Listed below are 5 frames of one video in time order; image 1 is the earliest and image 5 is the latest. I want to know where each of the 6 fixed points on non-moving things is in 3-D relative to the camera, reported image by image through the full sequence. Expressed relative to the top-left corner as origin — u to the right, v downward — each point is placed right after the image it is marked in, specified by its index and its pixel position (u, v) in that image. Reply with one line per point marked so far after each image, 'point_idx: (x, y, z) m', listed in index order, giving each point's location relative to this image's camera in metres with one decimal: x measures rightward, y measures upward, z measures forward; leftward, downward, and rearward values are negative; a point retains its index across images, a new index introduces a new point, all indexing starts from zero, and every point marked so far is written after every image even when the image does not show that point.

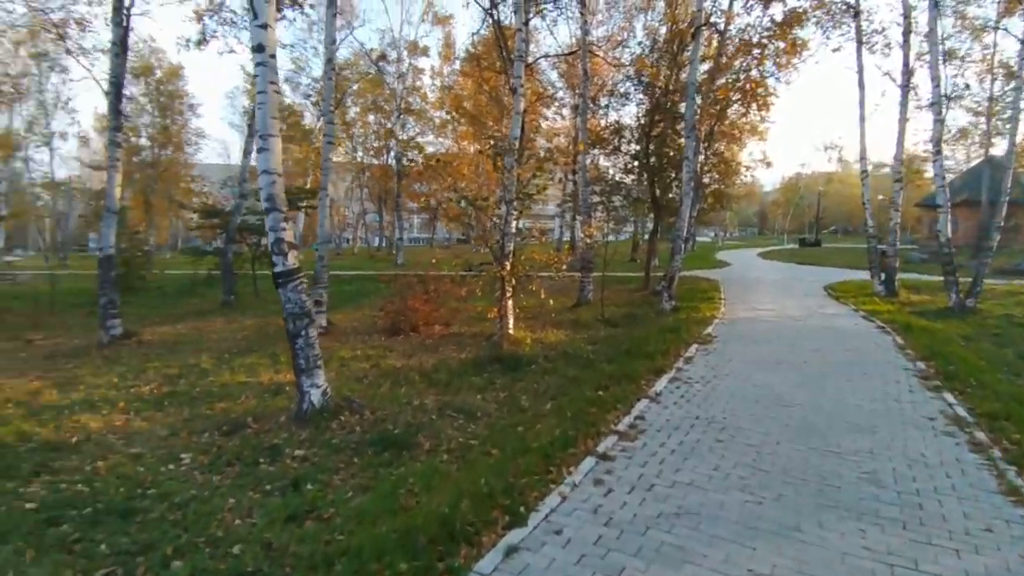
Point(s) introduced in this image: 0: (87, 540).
0: (-3.3, -1.9, +4.5) m
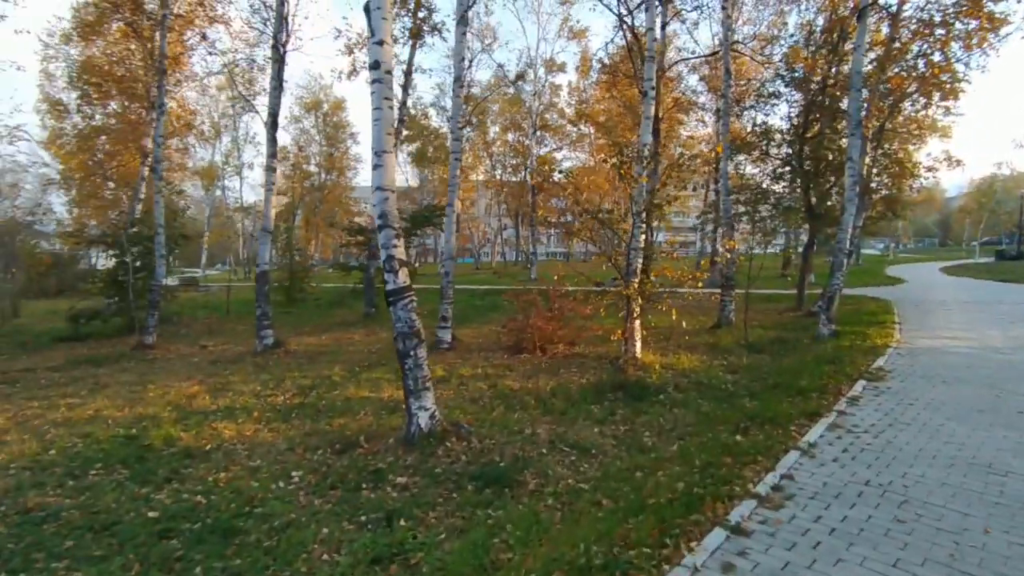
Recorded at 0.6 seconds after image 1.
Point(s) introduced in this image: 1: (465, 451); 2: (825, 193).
0: (-2.5, -2.1, +4.5) m
1: (-0.5, -1.8, +6.4) m
2: (+9.3, +2.8, +17.3) m
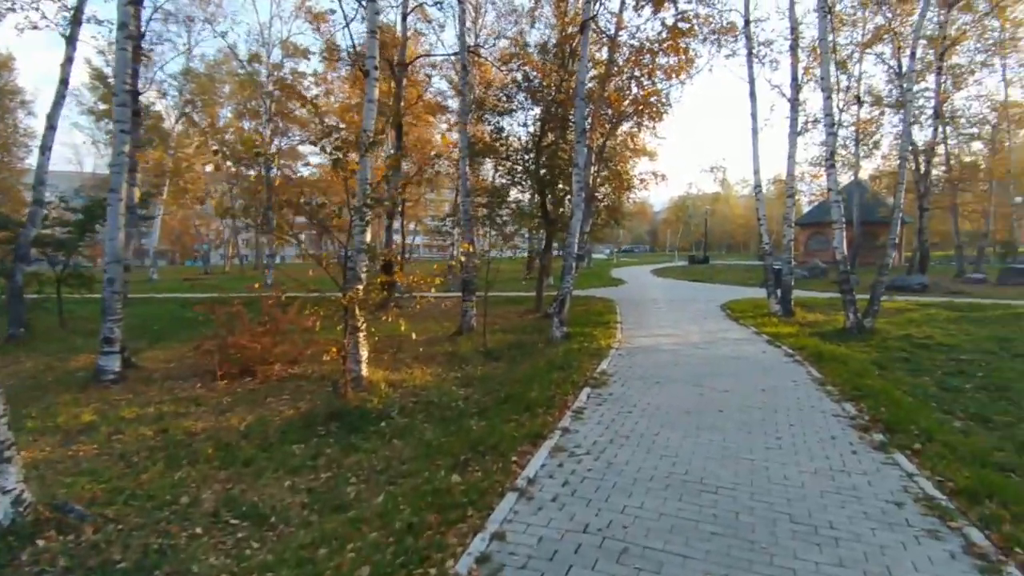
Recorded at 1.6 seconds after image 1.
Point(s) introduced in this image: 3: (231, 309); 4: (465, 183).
0: (-4.3, -2.2, +1.7) m
1: (-3.3, -1.9, +4.3) m
2: (+1.4, +2.8, +18.1) m
3: (-5.0, -0.4, +10.3) m
4: (-1.3, +3.0, +15.7) m
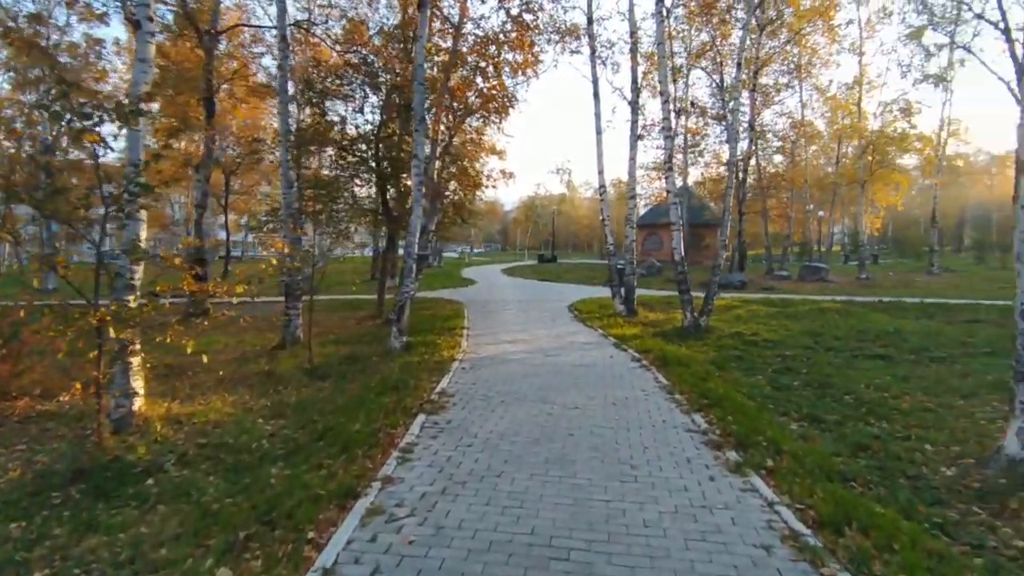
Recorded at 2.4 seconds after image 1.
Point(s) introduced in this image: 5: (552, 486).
0: (-4.7, -2.4, -0.6) m
1: (-4.3, -2.1, +2.2) m
2: (-3.2, +2.7, +16.7) m
3: (-7.5, -0.5, +7.7) m
4: (-5.3, +2.9, +13.7) m
5: (+0.3, -1.5, +4.6) m
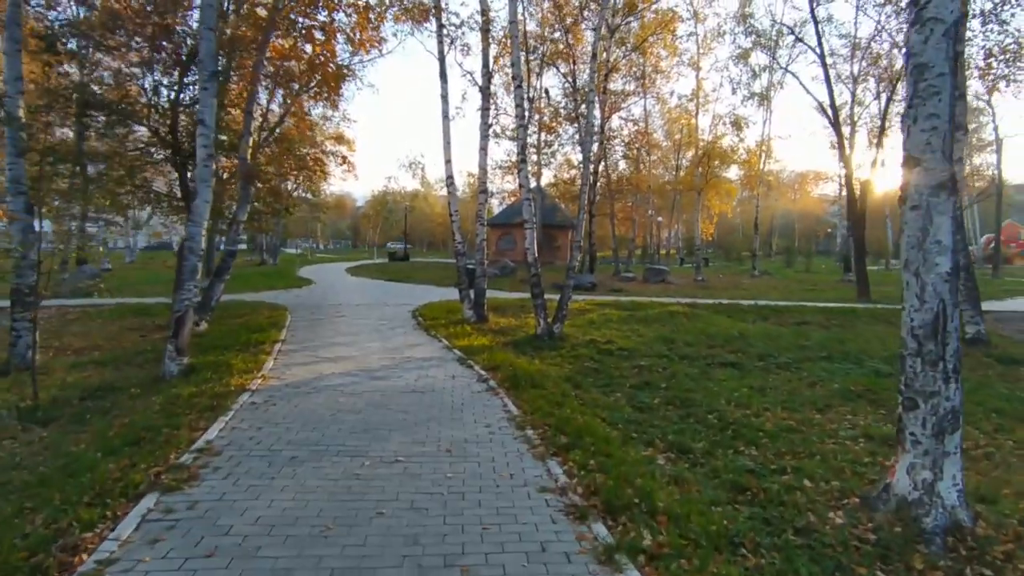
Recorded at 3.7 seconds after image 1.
0: (-4.5, -2.5, -3.4) m
1: (-4.8, -2.2, -0.6) m
2: (-7.2, +2.6, +13.8) m
3: (-9.2, -0.6, +3.9) m
4: (-8.5, +2.9, +10.3) m
5: (-0.9, -1.6, +2.8) m
